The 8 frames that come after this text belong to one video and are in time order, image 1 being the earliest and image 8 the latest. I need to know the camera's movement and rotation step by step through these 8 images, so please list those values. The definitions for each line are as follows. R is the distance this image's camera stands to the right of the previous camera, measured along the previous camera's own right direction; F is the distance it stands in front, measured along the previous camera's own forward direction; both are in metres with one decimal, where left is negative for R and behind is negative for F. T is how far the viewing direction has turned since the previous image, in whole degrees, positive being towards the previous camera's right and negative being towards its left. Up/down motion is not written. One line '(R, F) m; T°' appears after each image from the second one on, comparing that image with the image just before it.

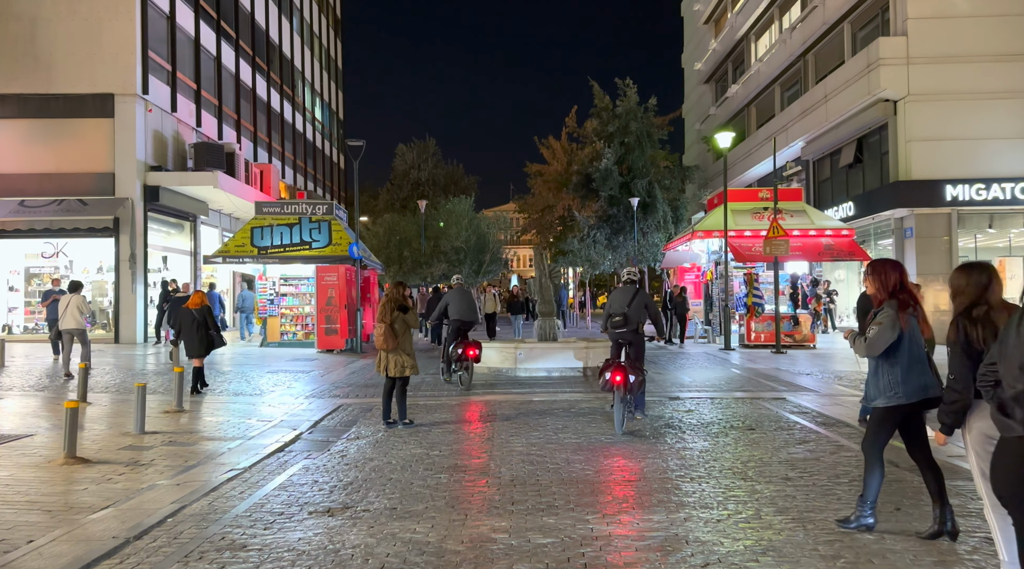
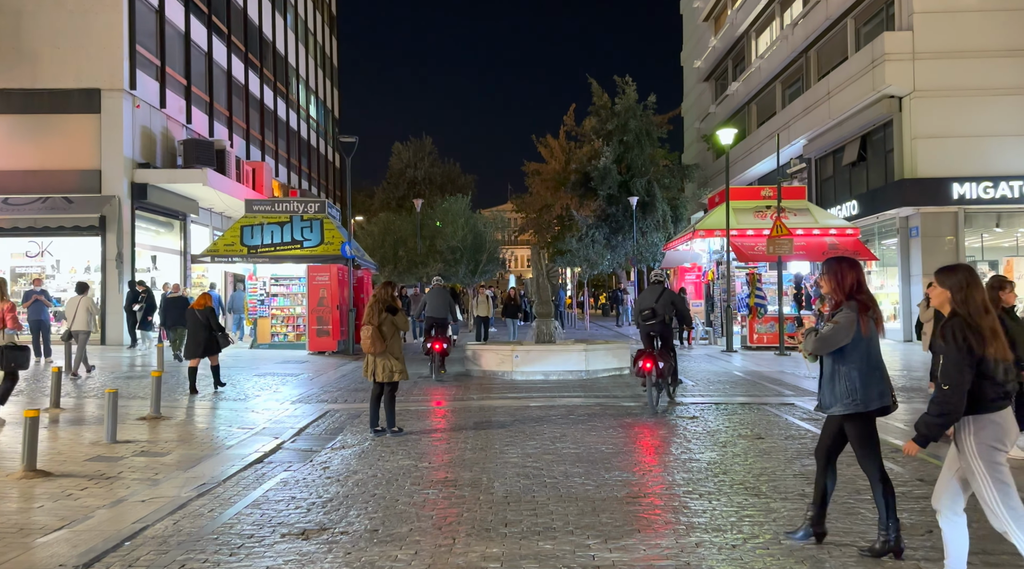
(0.0, +0.5) m; 0°
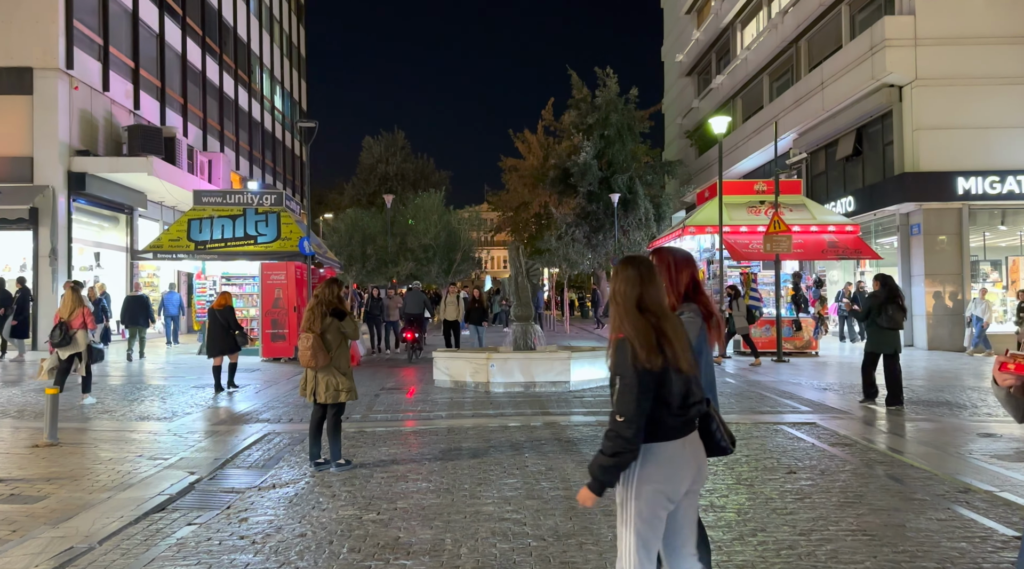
(0.0, +1.6) m; +2°
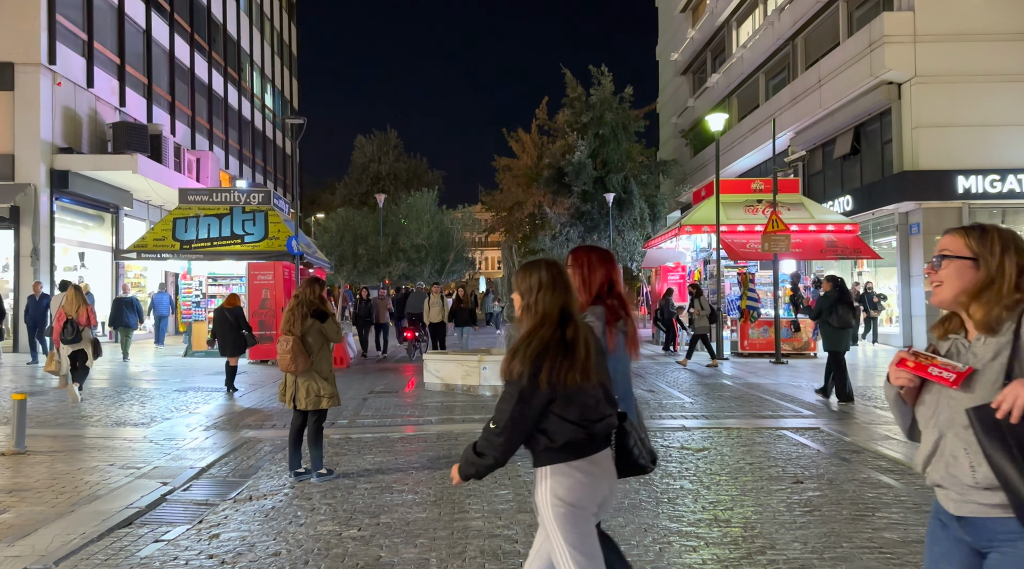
(0.0, +0.4) m; 0°
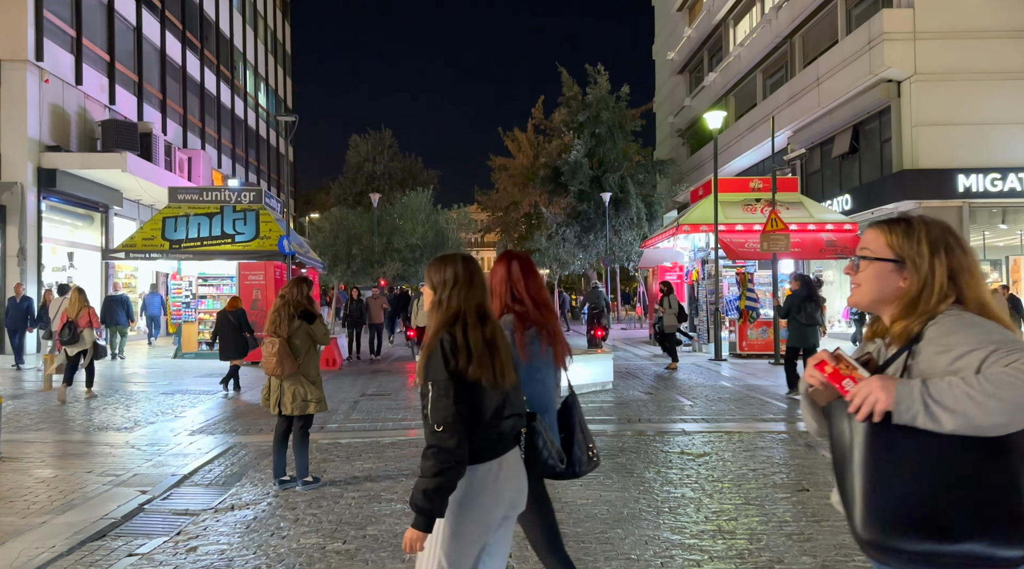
(0.0, +0.3) m; 0°
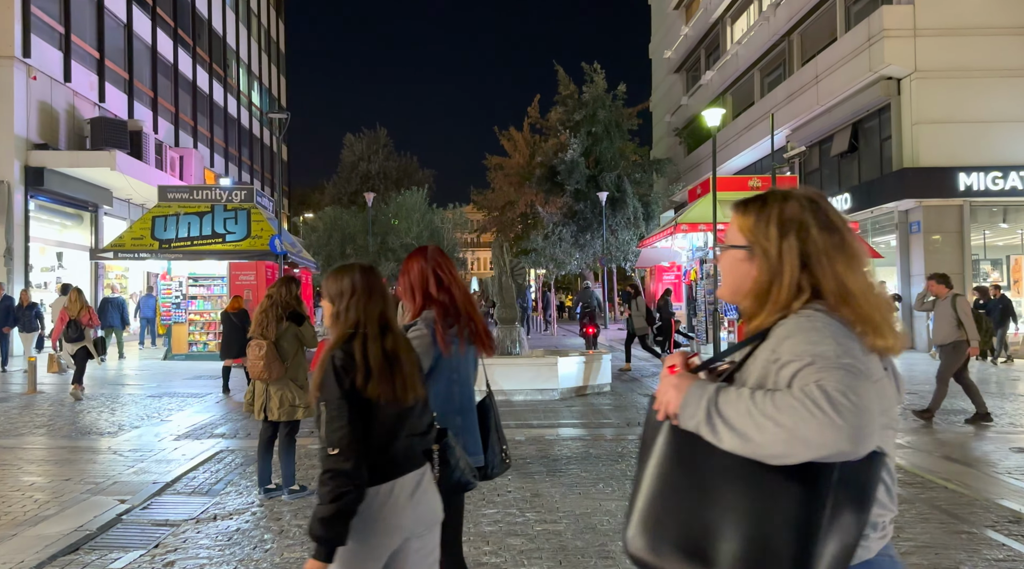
(0.0, +0.3) m; 0°
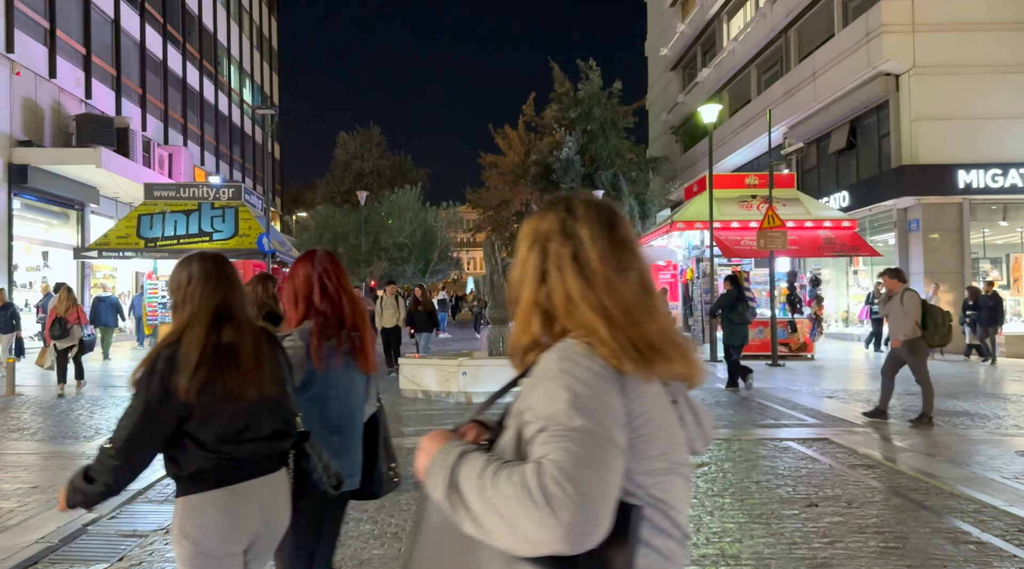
(+0.1, +0.3) m; 0°
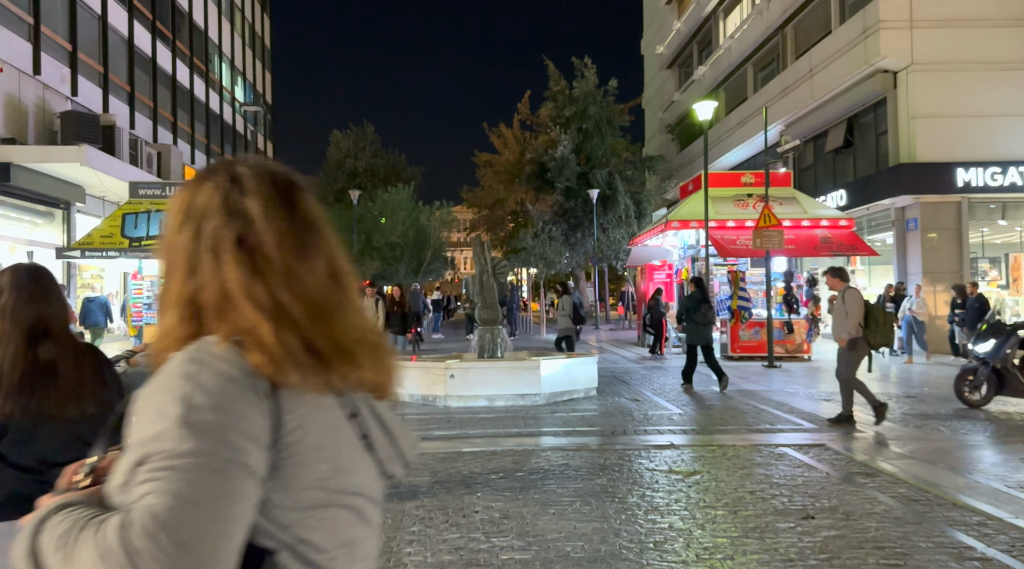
(+0.1, +0.3) m; 0°
